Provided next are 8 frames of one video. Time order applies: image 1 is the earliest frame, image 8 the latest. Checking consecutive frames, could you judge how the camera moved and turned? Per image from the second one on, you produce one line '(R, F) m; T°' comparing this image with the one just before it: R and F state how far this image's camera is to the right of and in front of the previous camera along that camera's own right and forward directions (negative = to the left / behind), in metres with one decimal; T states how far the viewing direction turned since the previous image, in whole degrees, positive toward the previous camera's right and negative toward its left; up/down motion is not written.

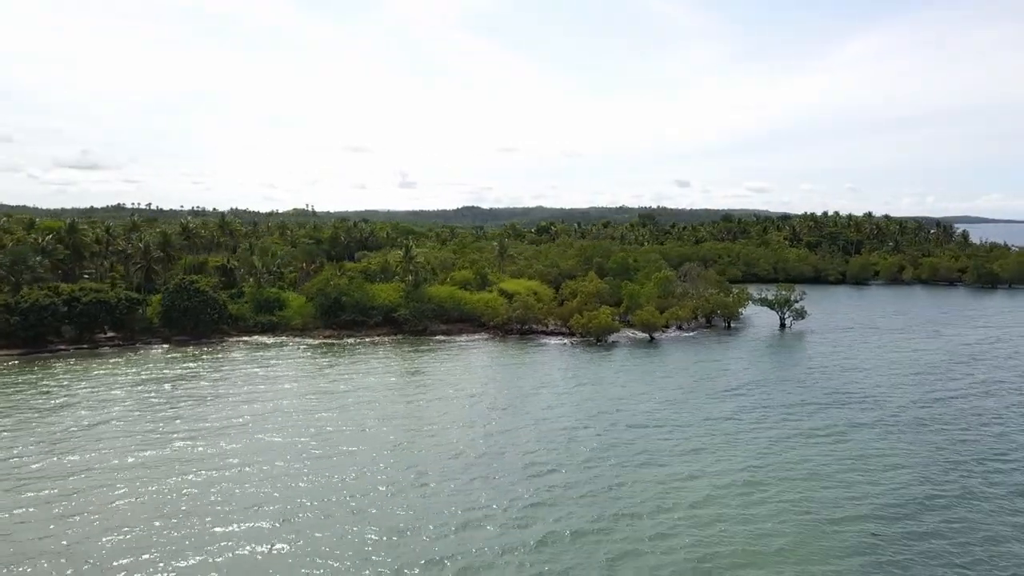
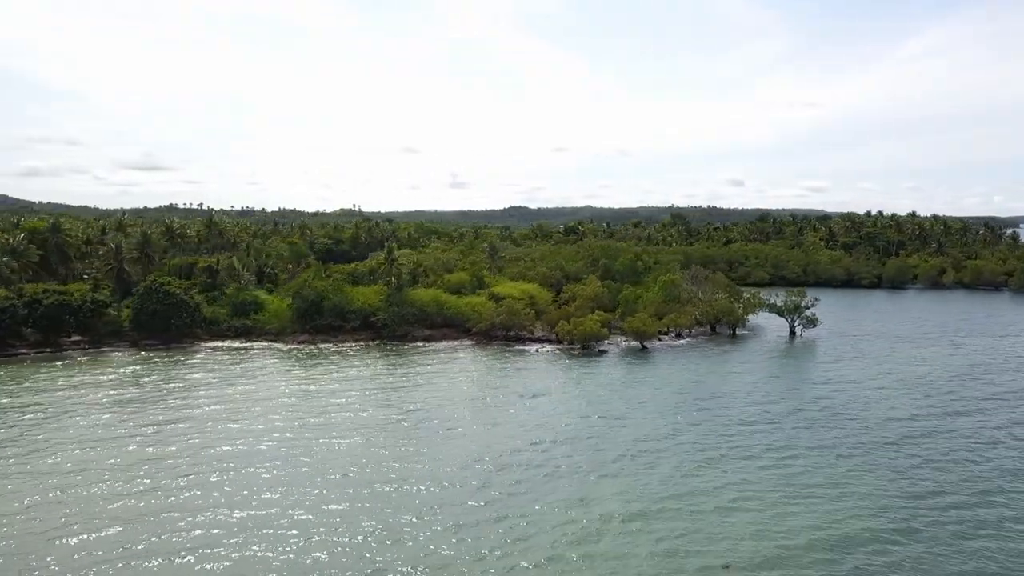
(+4.9, +2.4) m; -4°
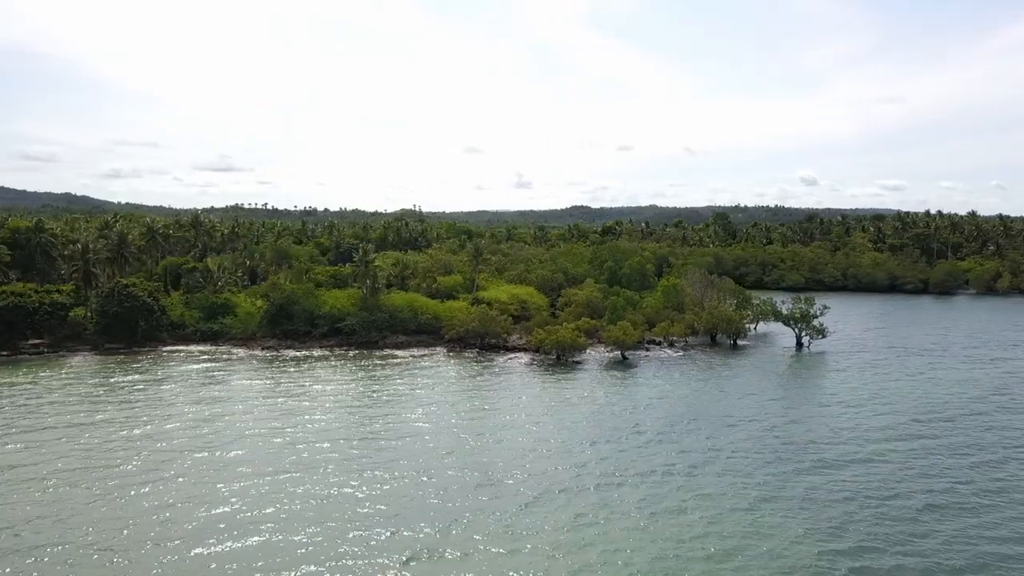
(+6.5, +2.7) m; -5°
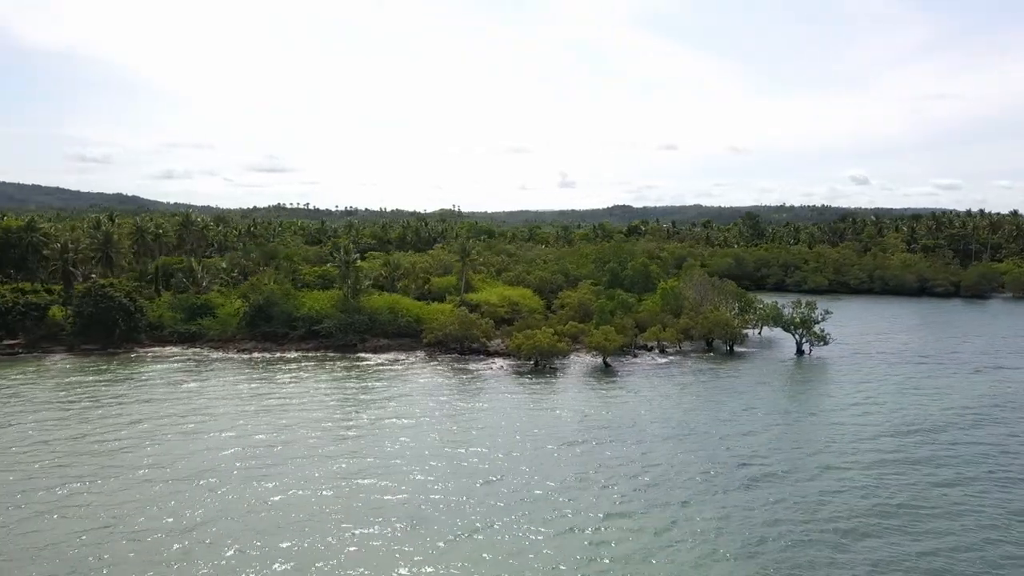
(+4.4, +1.6) m; -3°
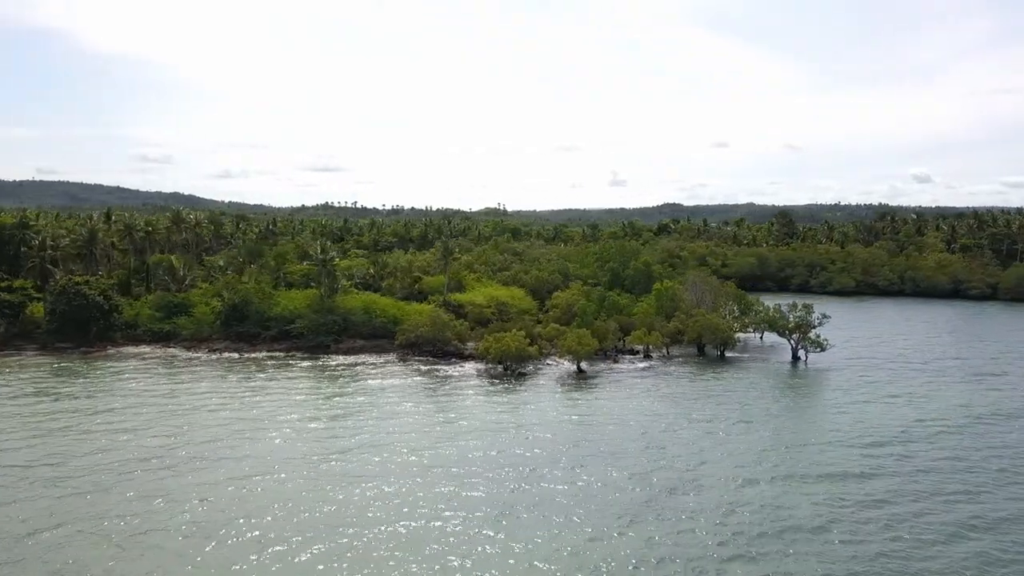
(+5.2, +1.7) m; -4°
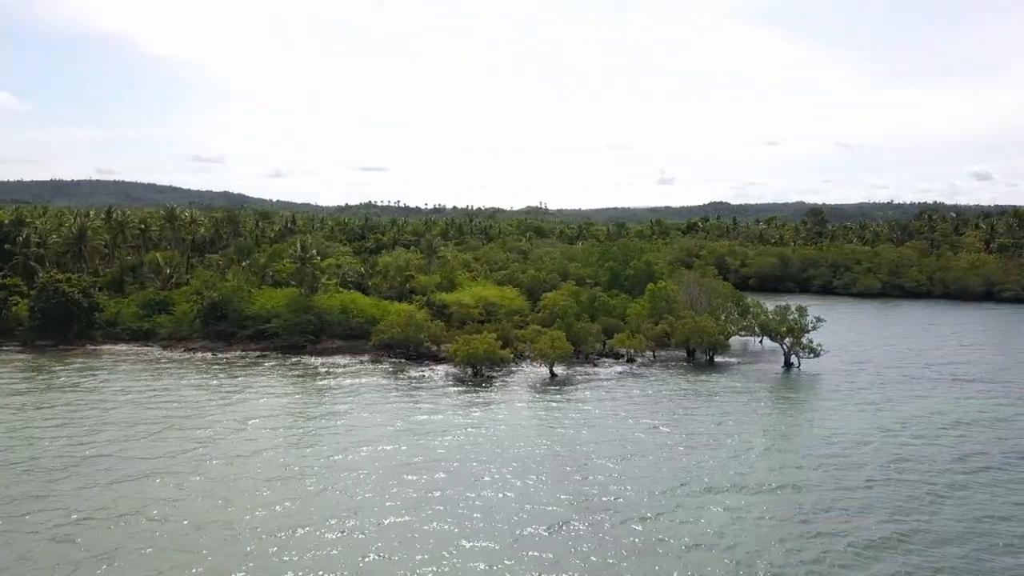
(+4.6, +1.4) m; -3°
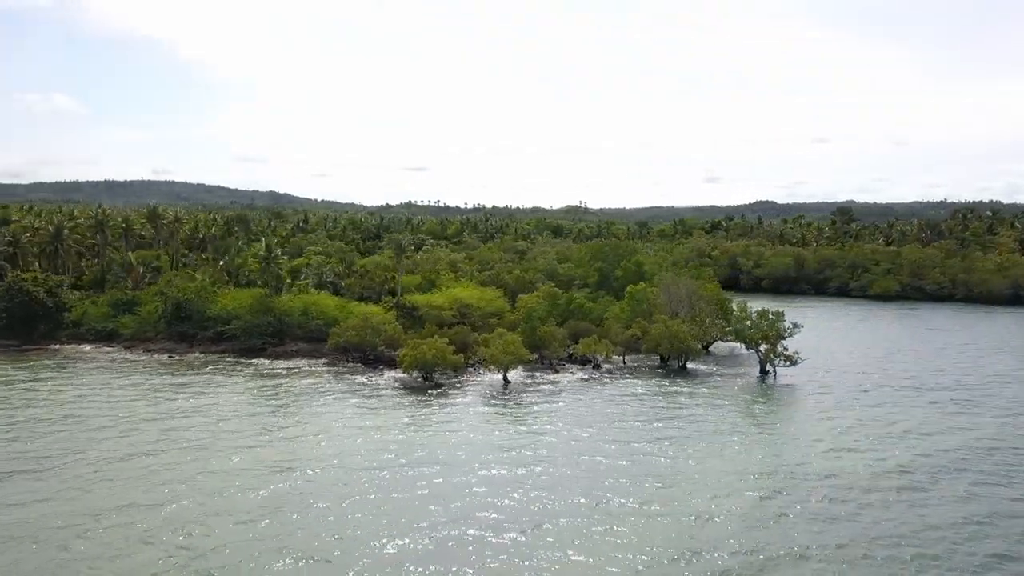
(+5.4, +1.8) m; -3°
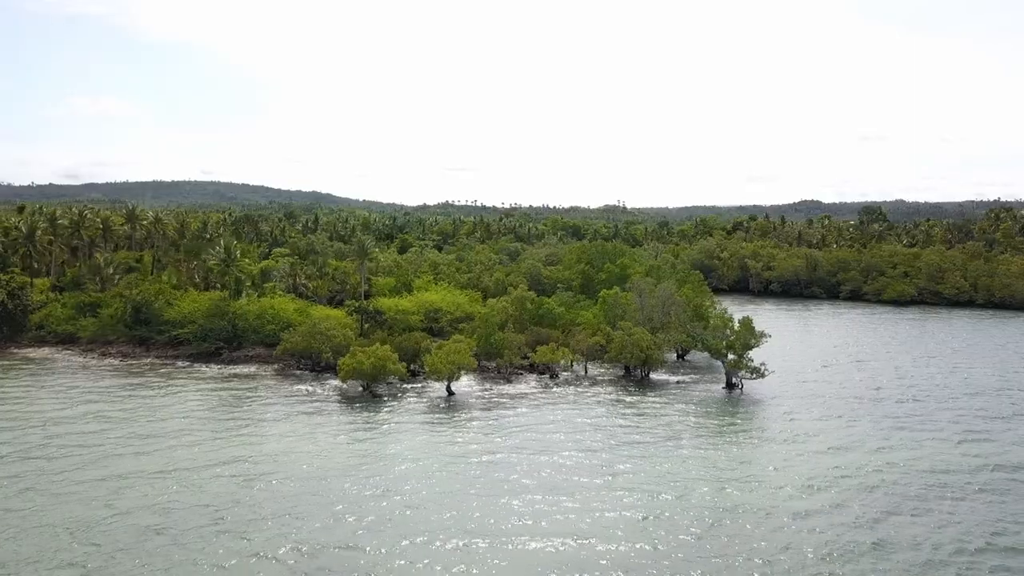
(+5.6, +1.8) m; -3°
